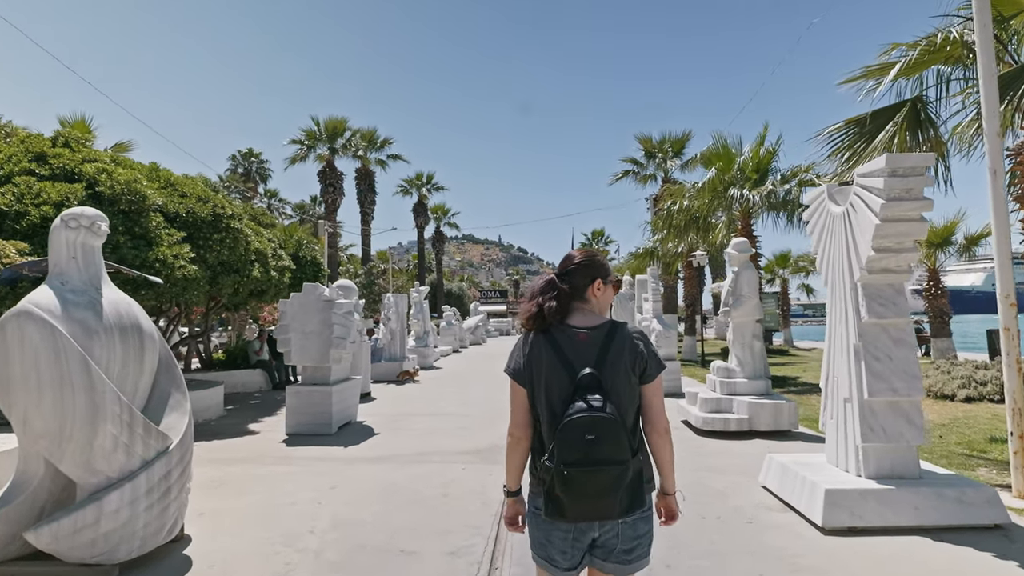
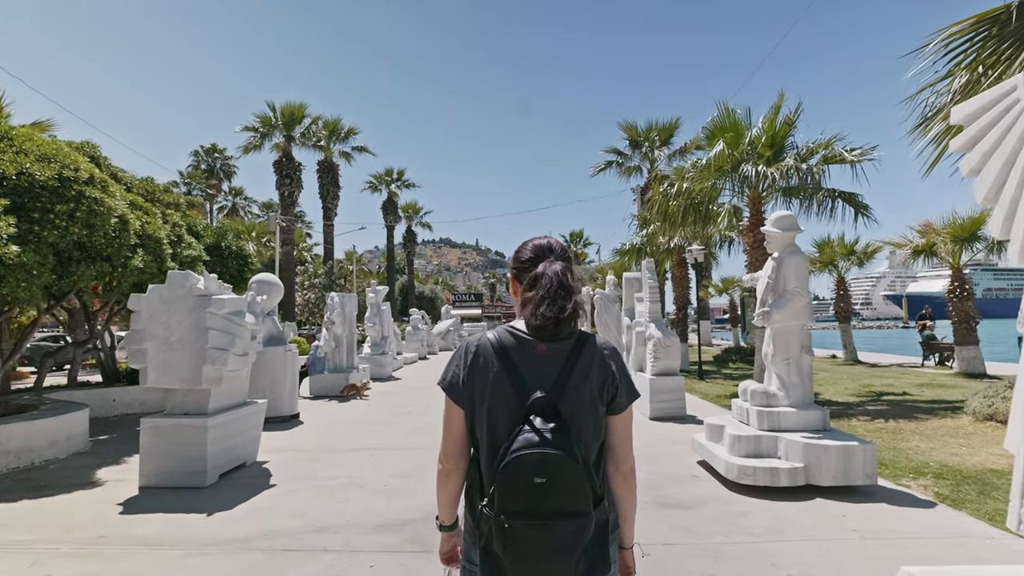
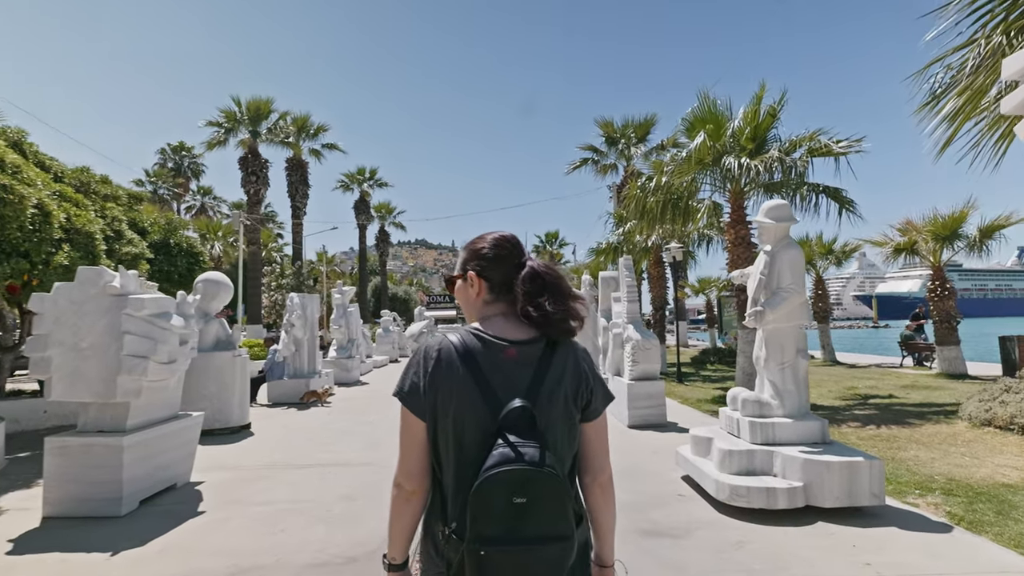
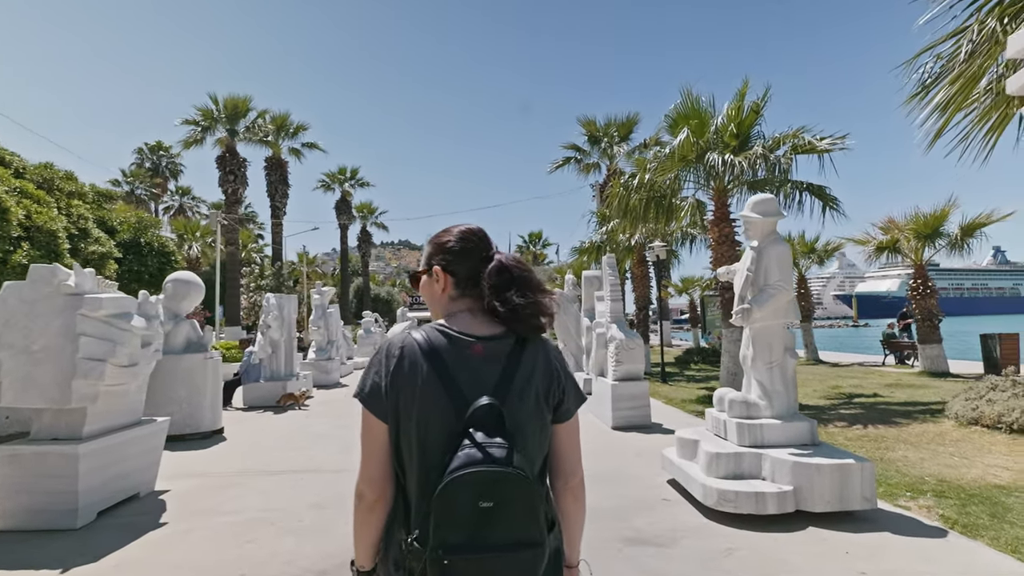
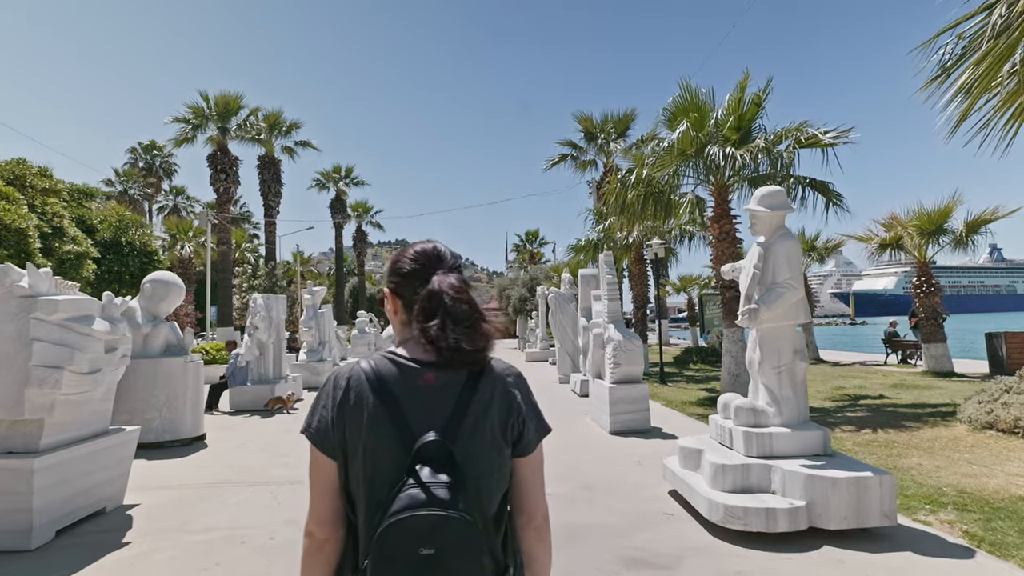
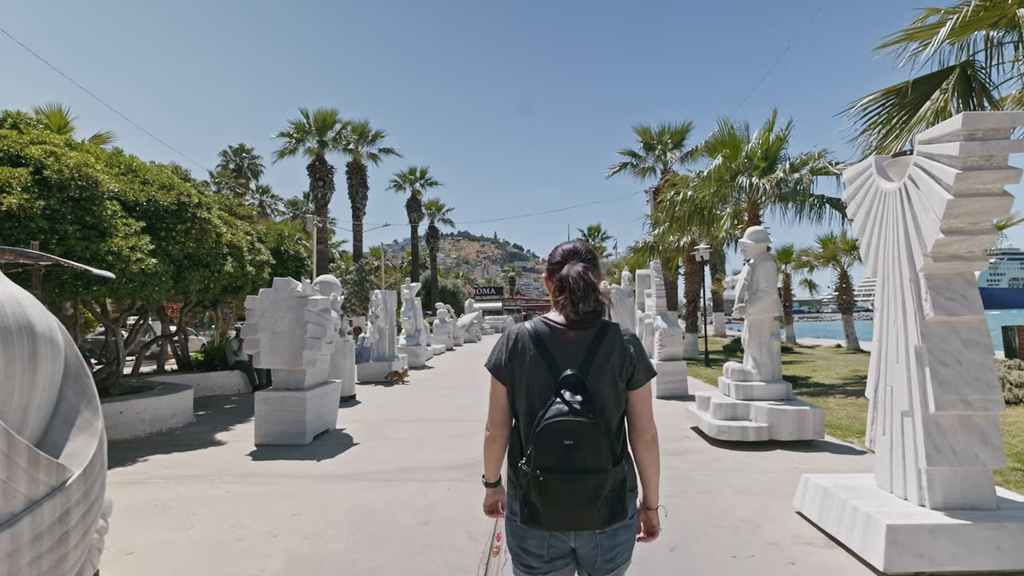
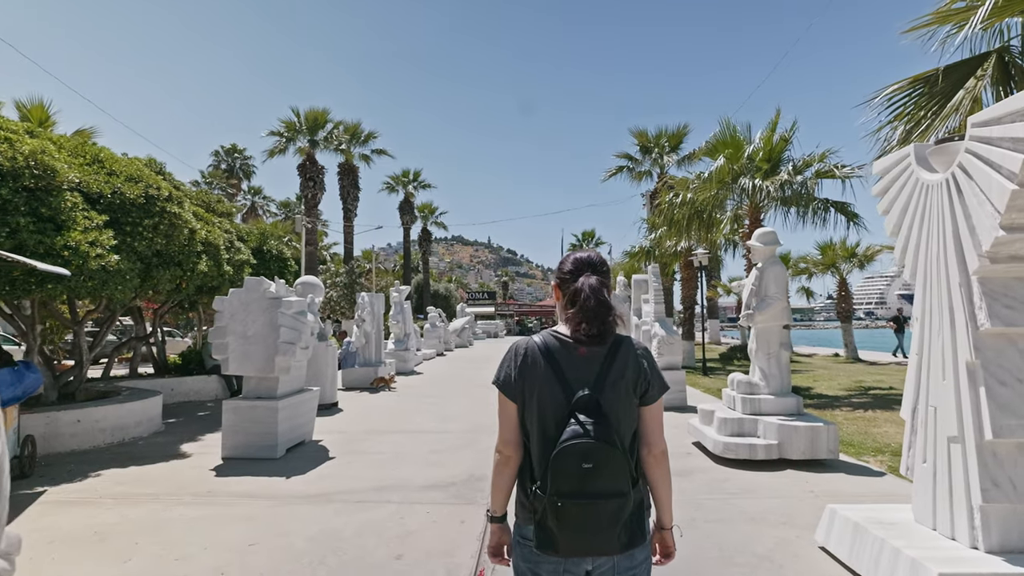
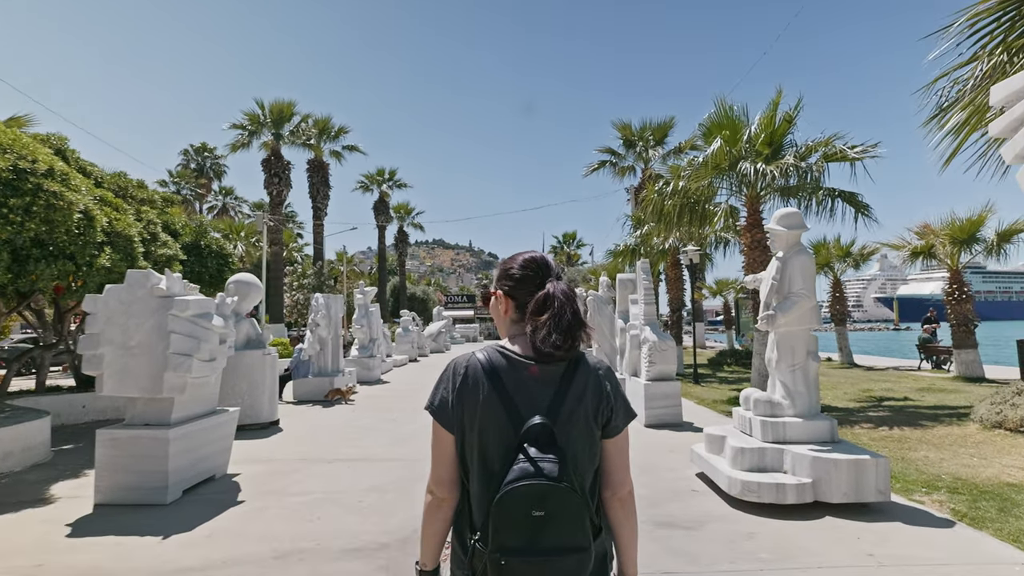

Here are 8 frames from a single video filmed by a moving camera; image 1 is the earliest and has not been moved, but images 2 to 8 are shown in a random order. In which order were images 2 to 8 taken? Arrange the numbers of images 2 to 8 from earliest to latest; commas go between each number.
6, 7, 2, 8, 3, 4, 5
